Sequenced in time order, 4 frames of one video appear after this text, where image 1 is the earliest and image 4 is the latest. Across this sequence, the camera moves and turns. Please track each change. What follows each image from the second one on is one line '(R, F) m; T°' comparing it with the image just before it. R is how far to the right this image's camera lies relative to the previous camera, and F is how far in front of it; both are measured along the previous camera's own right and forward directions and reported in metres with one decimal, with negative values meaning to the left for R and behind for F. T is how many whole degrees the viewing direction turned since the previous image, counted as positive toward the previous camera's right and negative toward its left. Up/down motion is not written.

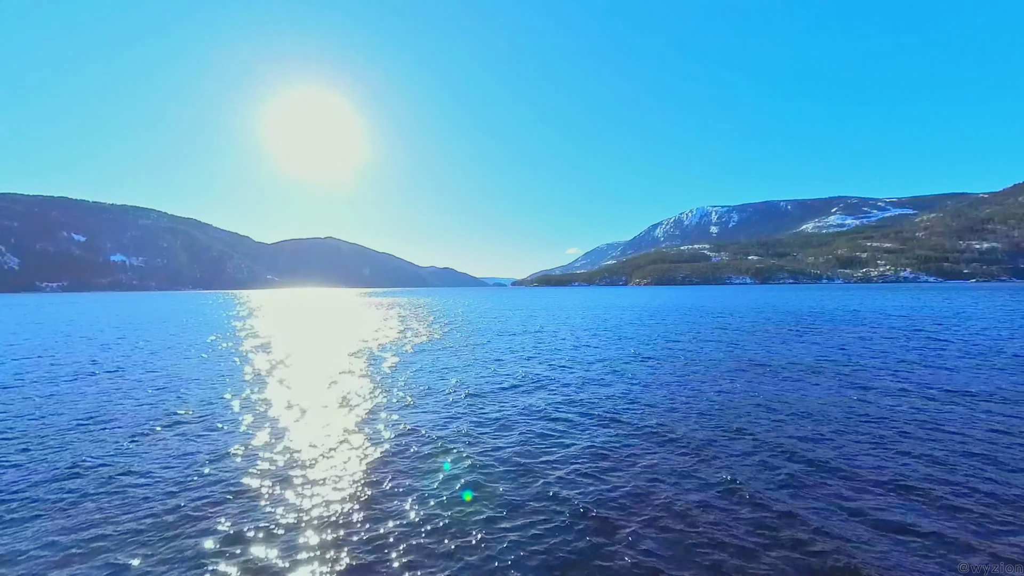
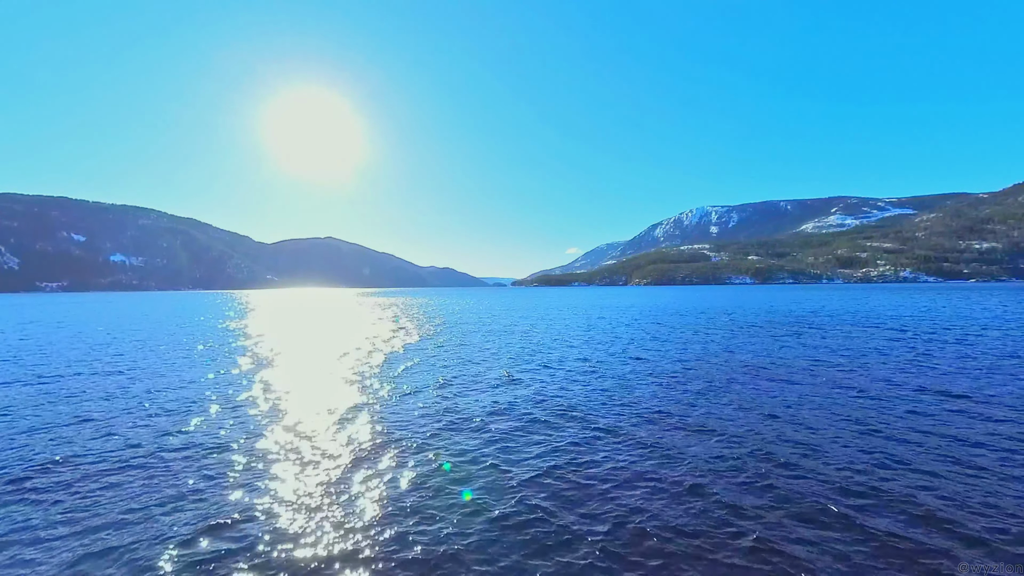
(-1.6, +0.1) m; 0°
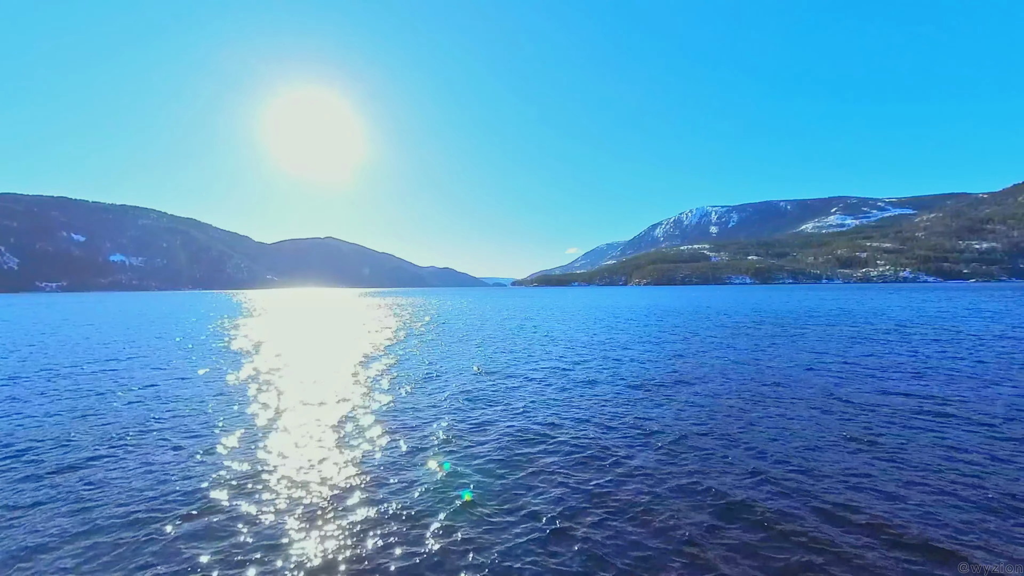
(+0.8, +0.1) m; 0°
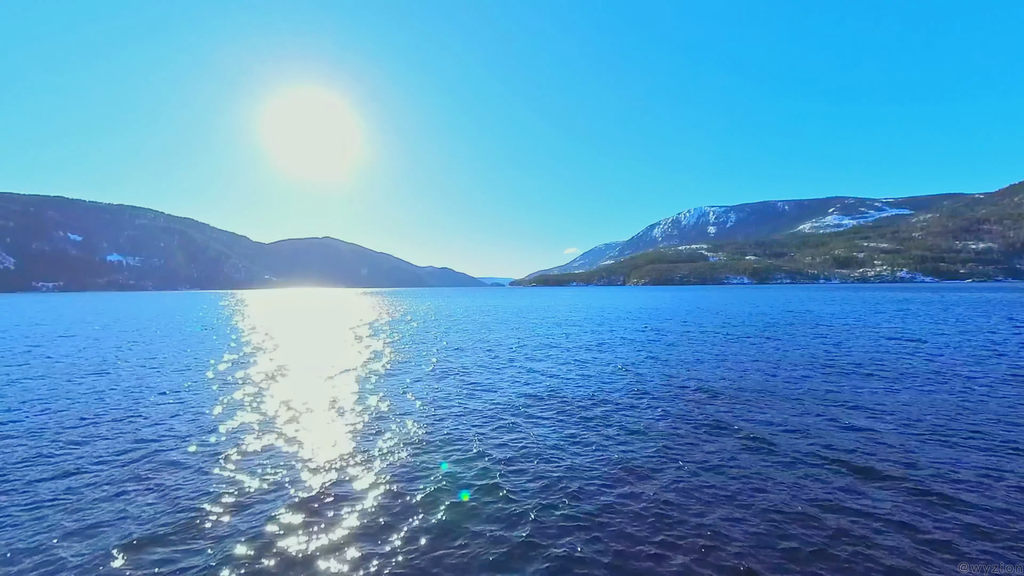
(+1.2, +0.1) m; 0°
